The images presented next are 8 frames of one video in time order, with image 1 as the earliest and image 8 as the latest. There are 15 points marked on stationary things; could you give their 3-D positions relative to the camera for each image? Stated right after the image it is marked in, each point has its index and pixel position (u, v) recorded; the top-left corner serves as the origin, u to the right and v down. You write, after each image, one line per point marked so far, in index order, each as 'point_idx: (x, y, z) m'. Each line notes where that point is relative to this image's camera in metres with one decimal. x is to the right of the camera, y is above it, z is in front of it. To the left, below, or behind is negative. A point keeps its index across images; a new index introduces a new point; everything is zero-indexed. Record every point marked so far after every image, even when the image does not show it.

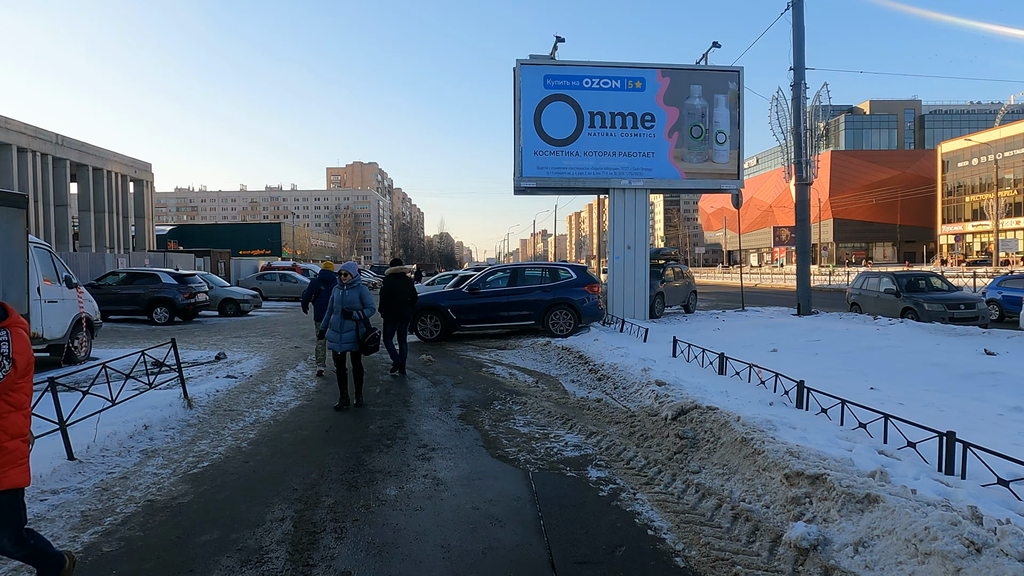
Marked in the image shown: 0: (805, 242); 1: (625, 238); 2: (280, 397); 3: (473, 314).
0: (+8.2, +1.3, +18.5) m
1: (+2.9, +1.3, +17.1) m
2: (-2.7, -1.3, +7.8) m
3: (-0.8, -0.5, +13.8) m
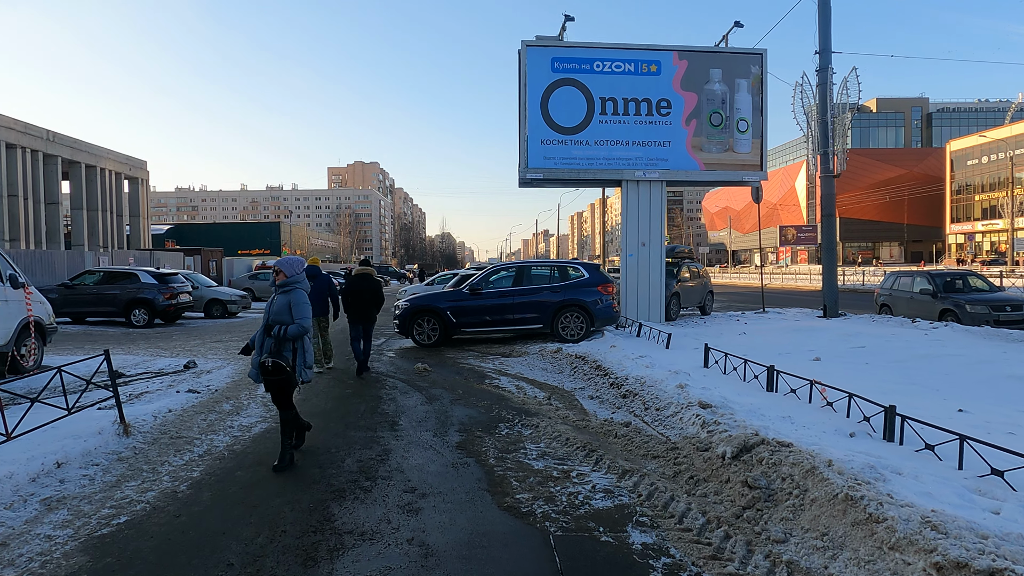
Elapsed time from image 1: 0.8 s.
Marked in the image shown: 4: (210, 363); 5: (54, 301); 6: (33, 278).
0: (+8.3, +1.3, +17.2) m
1: (+3.0, +1.3, +15.9) m
2: (-2.6, -1.3, +6.6) m
3: (-0.7, -0.5, +12.5) m
4: (-4.8, -1.2, +10.5) m
5: (-11.8, -0.3, +17.2) m
6: (-13.6, +0.3, +18.9) m
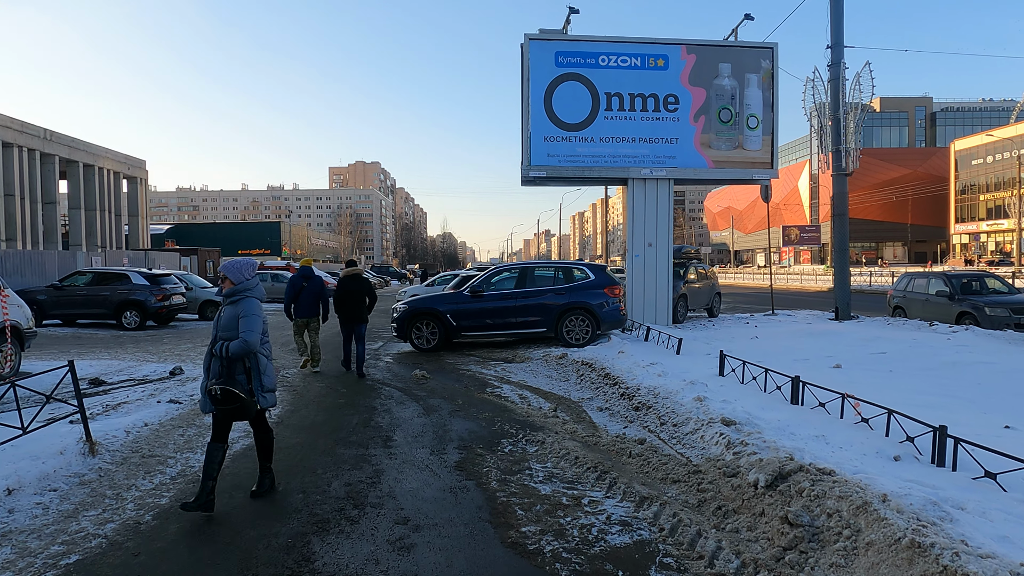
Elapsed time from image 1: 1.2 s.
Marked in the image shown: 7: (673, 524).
0: (+8.3, +1.2, +16.7) m
1: (+3.1, +1.2, +15.3) m
2: (-2.6, -1.3, +6.1) m
3: (-0.7, -0.6, +12.0) m
4: (-4.7, -1.2, +10.0) m
5: (-11.8, -0.4, +16.7) m
6: (-13.5, +0.2, +18.4) m
7: (+0.9, -1.4, +3.9) m
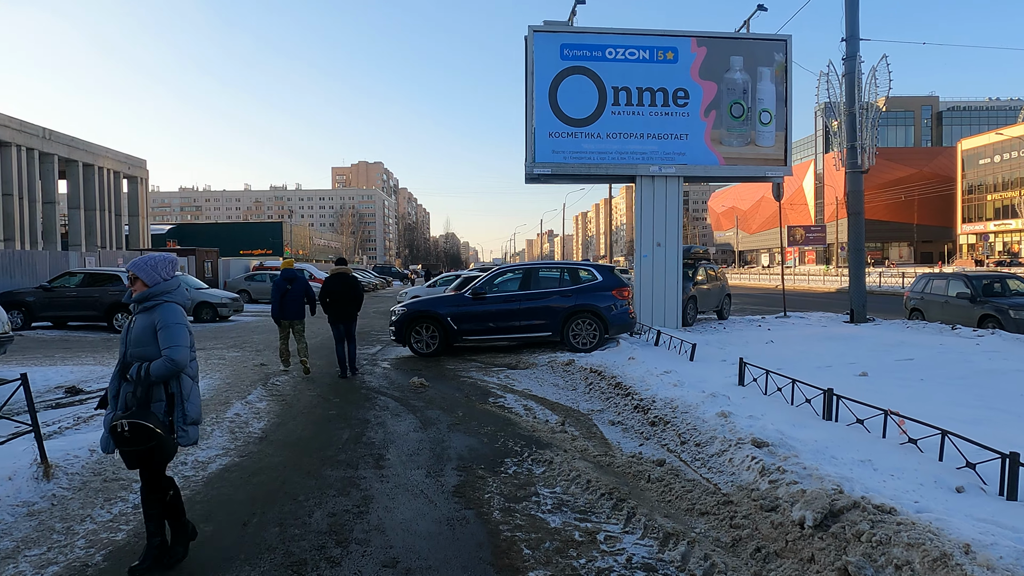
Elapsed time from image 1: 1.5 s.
0: (+8.4, +1.2, +16.1) m
1: (+3.2, +1.2, +14.8) m
2: (-2.6, -1.4, +5.5) m
3: (-0.6, -0.6, +11.4) m
4: (-4.7, -1.2, +9.5) m
5: (-11.7, -0.4, +16.2) m
6: (-13.4, +0.2, +17.9) m
7: (+1.0, -1.4, +3.3) m
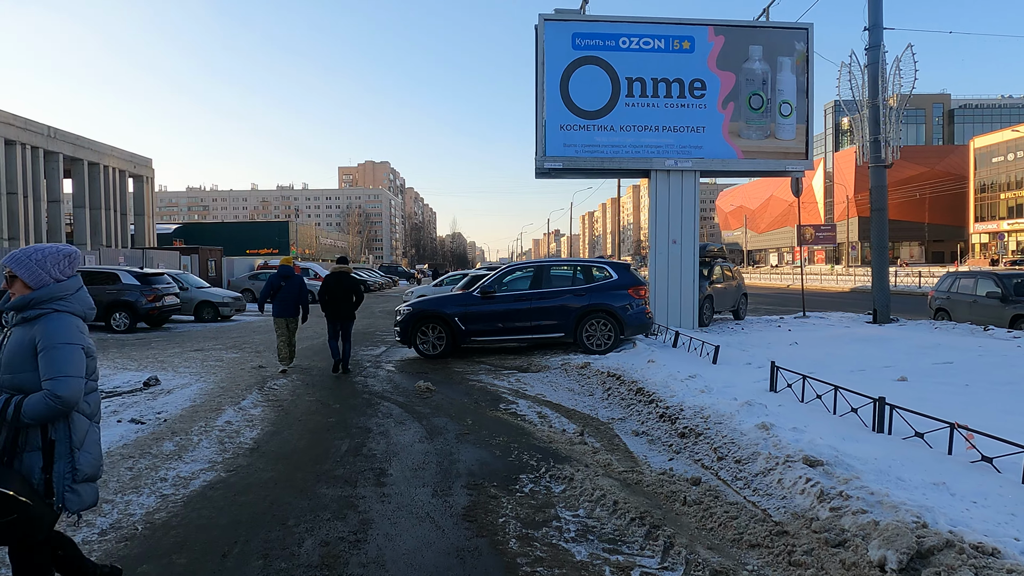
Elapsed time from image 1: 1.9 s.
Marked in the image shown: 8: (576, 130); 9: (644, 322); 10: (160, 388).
0: (+8.6, +1.2, +15.5) m
1: (+3.4, +1.2, +14.2) m
2: (-2.5, -1.3, +5.0) m
3: (-0.4, -0.6, +10.9) m
4: (-4.5, -1.2, +9.0) m
5: (-11.4, -0.4, +15.7) m
6: (-13.2, +0.3, +17.5) m
7: (+1.1, -1.4, +2.7) m
8: (+1.4, +3.3, +14.1) m
9: (+2.1, -0.6, +10.8) m
10: (-4.4, -1.2, +8.2) m
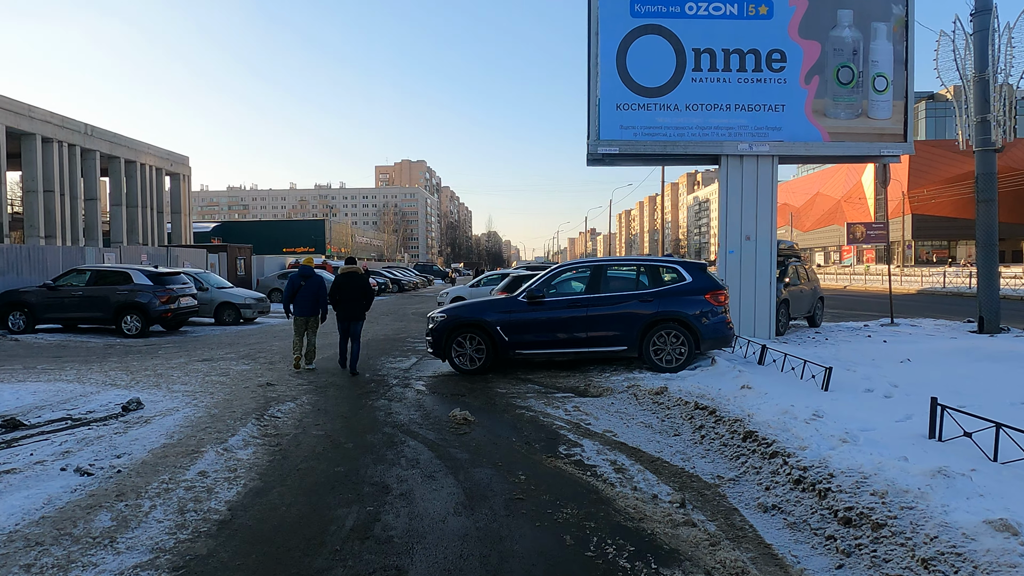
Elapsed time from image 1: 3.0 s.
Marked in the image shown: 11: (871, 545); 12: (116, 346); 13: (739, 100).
0: (+9.6, +1.1, +13.3) m
1: (+4.3, +1.2, +12.3) m
2: (-2.0, -1.4, +3.4) m
3: (+0.3, -0.6, +9.2) m
4: (-3.9, -1.3, +7.5) m
5: (-10.5, -0.4, +14.6) m
6: (-12.1, +0.3, +16.4) m
7: (+1.3, -1.5, +1.0) m
8: (+2.3, +3.3, +12.3) m
9: (+2.8, -0.6, +9.0) m
10: (-3.8, -1.3, +6.8) m
11: (+1.8, -1.3, +3.3) m
12: (-7.7, -1.1, +12.9) m
13: (+4.2, +3.5, +12.3) m
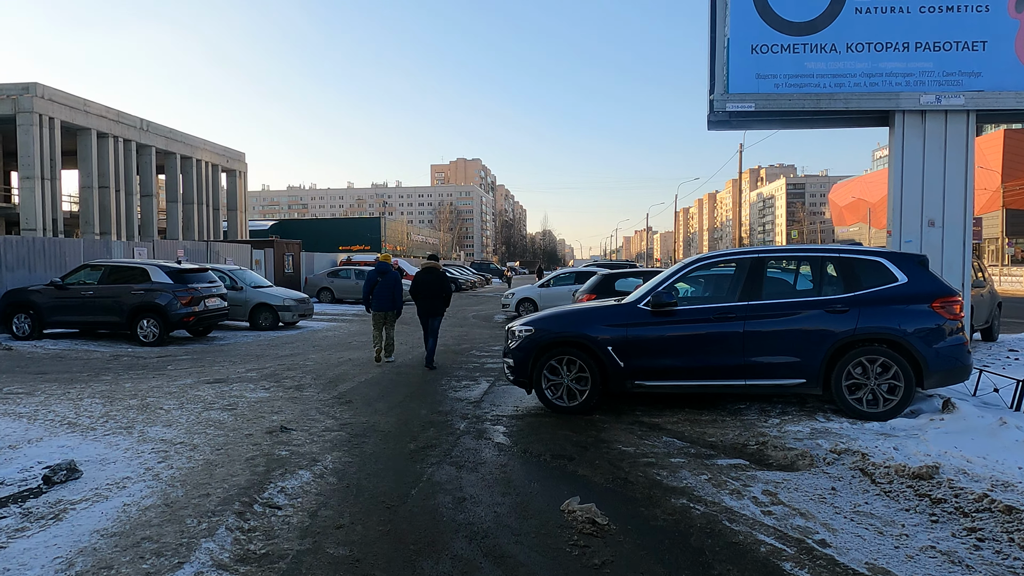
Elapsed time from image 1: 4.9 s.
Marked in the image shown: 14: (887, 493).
0: (+11.0, +1.1, +9.6) m
1: (+5.6, +1.1, +9.1) m
2: (-1.4, -1.4, +0.7) m
3: (+1.4, -0.7, +6.3) m
4: (-2.9, -1.3, +5.0) m
5: (-8.9, -0.3, +12.6) m
6: (-10.3, +0.3, +14.5) m
7: (+1.8, -1.5, -2.0) m
8: (+3.6, +3.2, +9.2) m
9: (+3.9, -0.7, +5.9) m
10: (-2.8, -1.3, +4.2) m
11: (+2.4, -1.3, +0.3) m
12: (-6.2, -1.1, +10.7) m
13: (+5.6, +3.4, +9.0) m
14: (+2.3, -1.2, +4.1) m
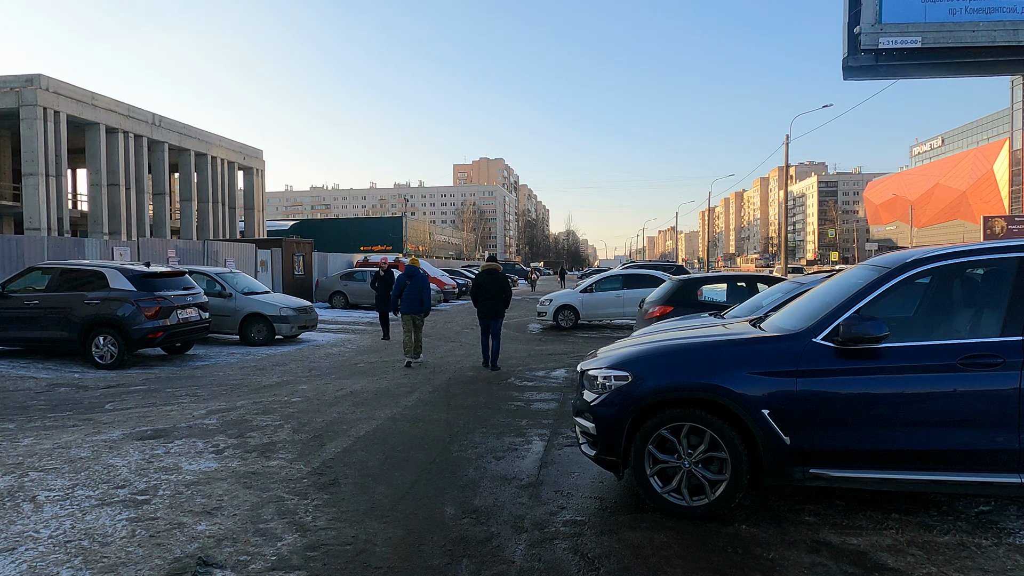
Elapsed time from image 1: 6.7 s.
0: (+11.6, +0.9, +6.6) m
1: (+6.2, +1.0, +6.2) m
2: (-1.1, -1.5, -1.9) m
3: (+1.9, -0.8, +3.6) m
4: (-2.4, -1.4, +2.4) m
5: (-8.1, -0.5, +10.2) m
6: (-9.5, +0.2, +12.2) m
7: (+2.0, -1.6, -4.7) m
8: (+4.2, +3.1, +6.4) m
9: (+4.4, -0.8, +3.1) m
10: (-2.4, -1.4, +1.6) m
11: (+2.7, -1.4, -2.4) m
12: (-5.6, -1.2, +8.2) m
13: (+6.2, +3.3, +6.2) m
14: (+2.7, -1.4, +1.3) m
